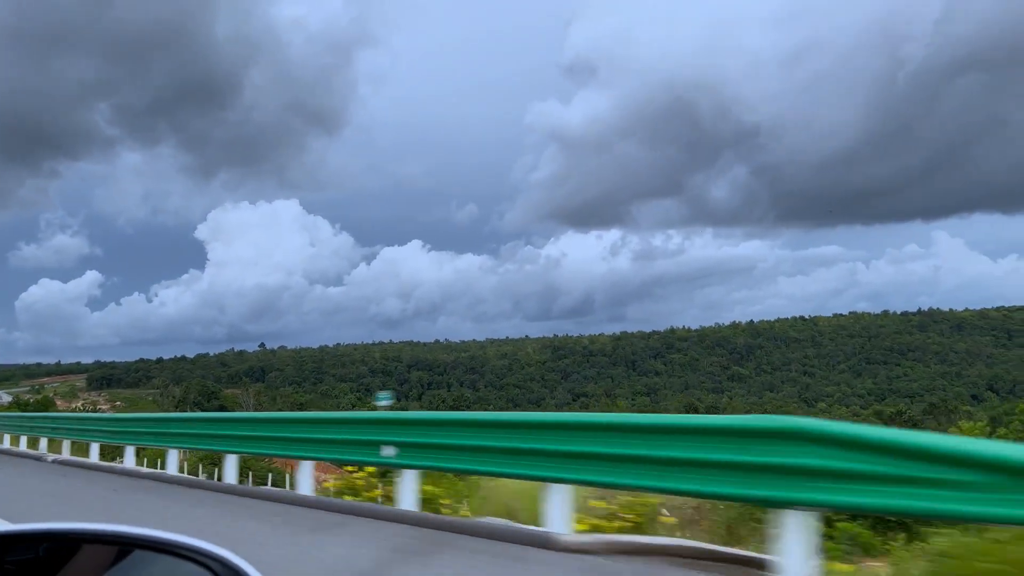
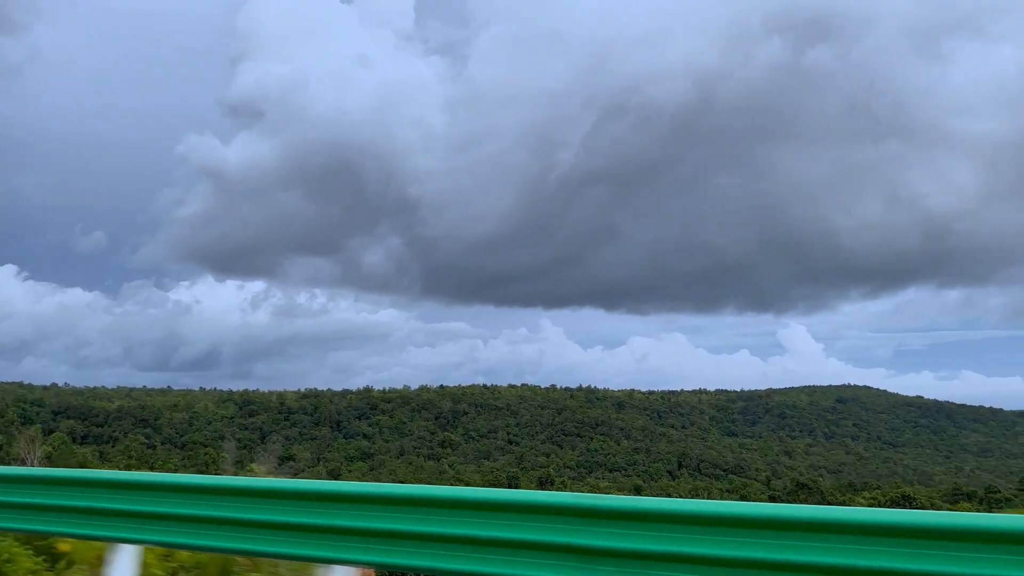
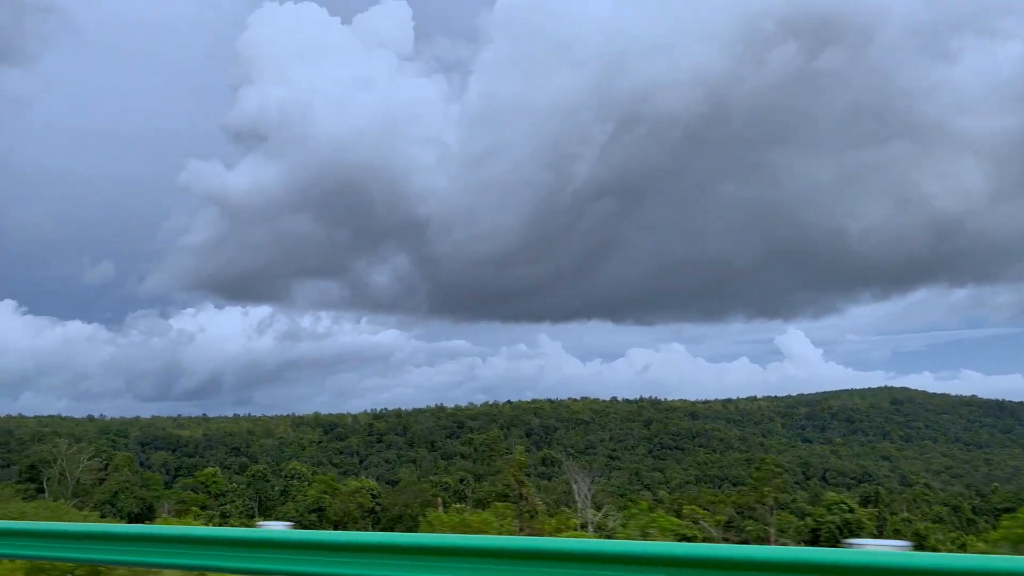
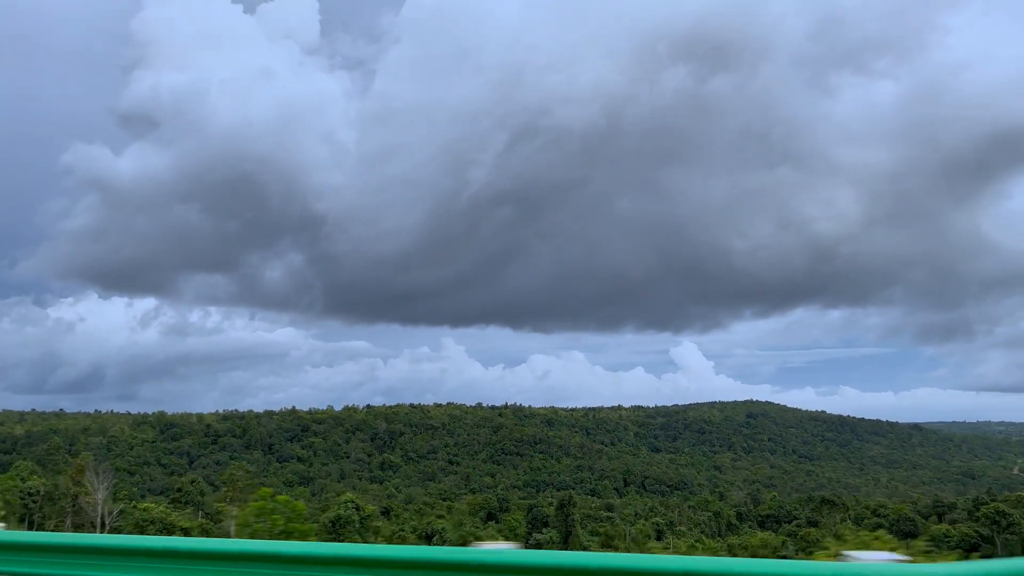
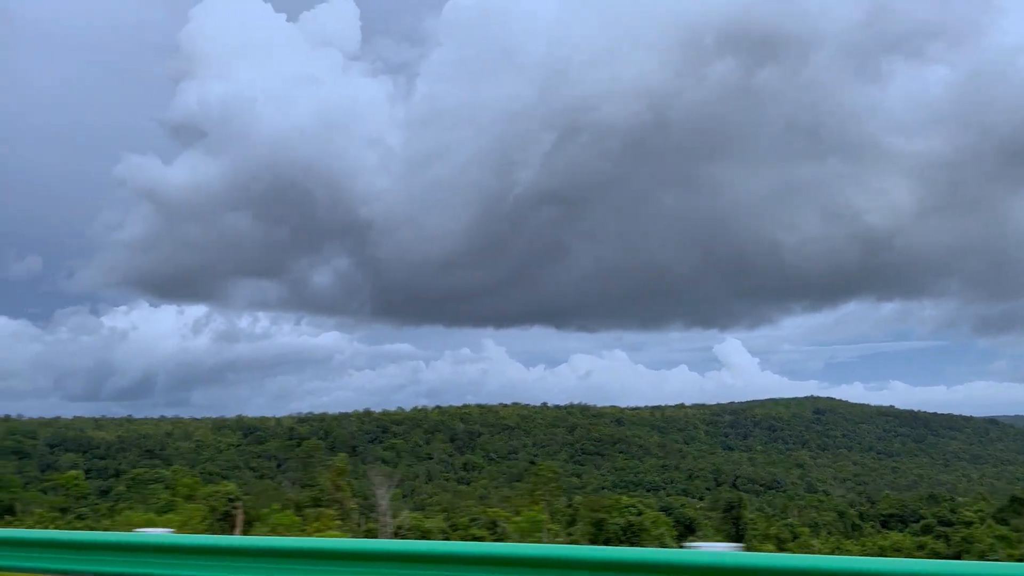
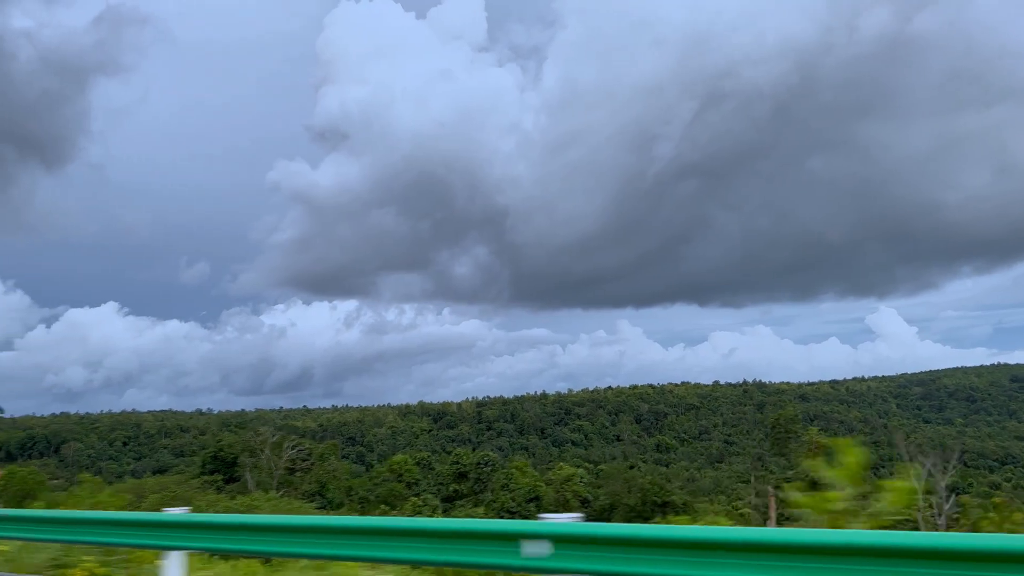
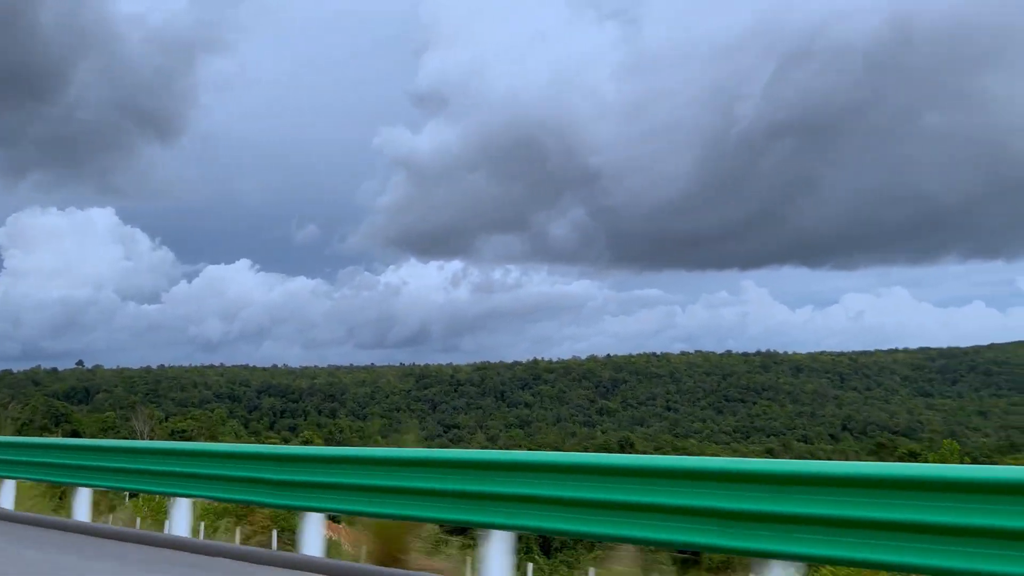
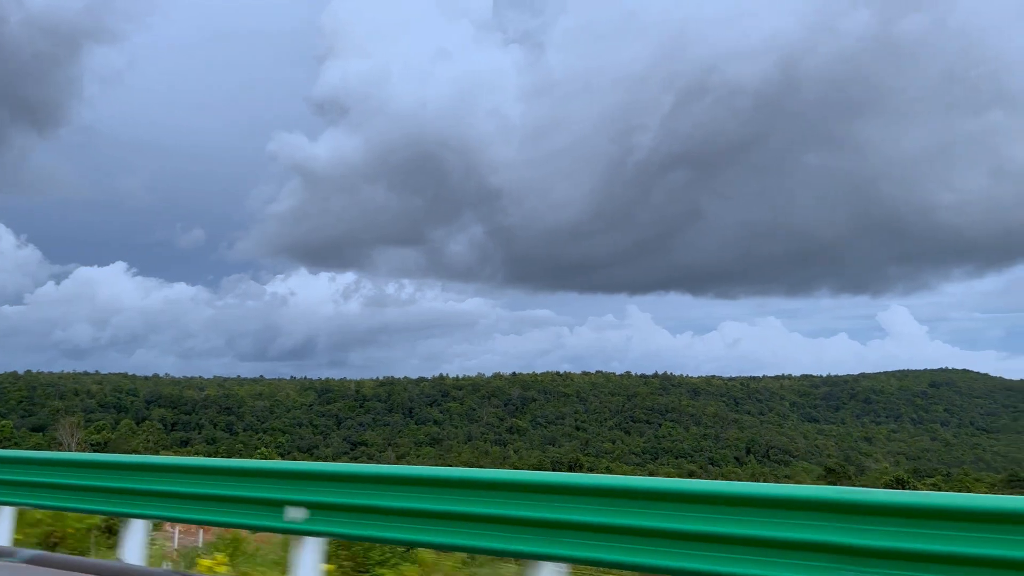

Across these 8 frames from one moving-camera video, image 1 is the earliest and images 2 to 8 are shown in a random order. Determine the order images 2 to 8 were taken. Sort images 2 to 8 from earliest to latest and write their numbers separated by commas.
7, 8, 2, 4, 5, 3, 6
